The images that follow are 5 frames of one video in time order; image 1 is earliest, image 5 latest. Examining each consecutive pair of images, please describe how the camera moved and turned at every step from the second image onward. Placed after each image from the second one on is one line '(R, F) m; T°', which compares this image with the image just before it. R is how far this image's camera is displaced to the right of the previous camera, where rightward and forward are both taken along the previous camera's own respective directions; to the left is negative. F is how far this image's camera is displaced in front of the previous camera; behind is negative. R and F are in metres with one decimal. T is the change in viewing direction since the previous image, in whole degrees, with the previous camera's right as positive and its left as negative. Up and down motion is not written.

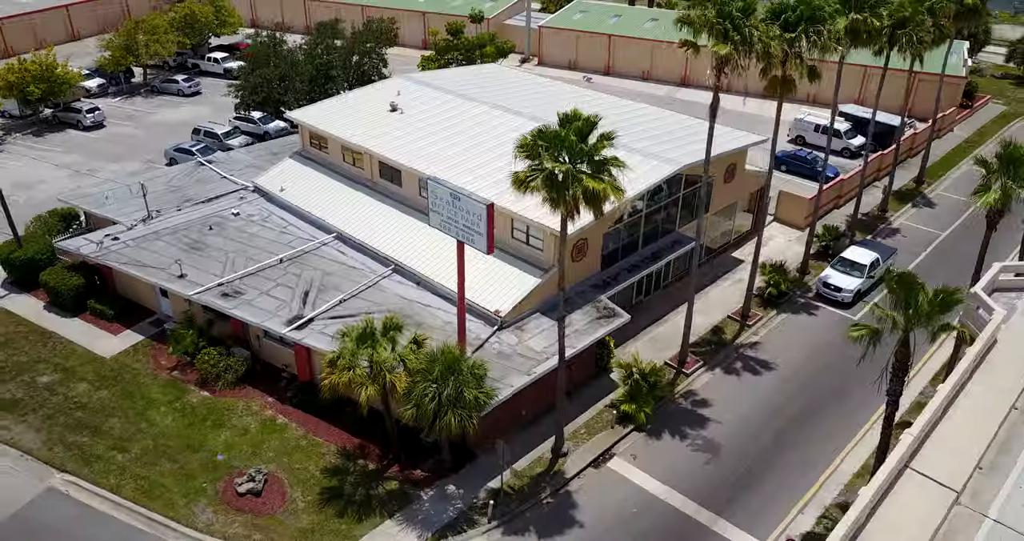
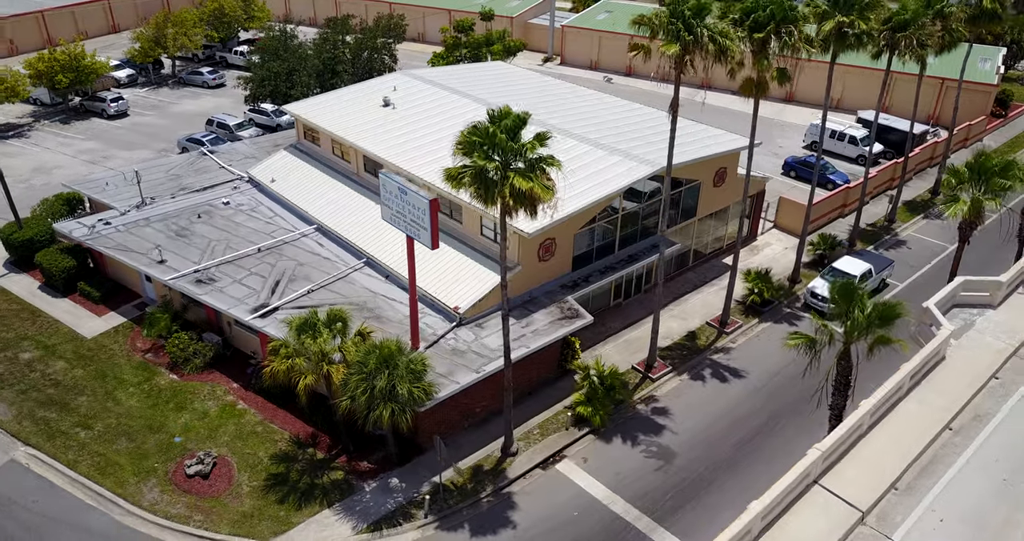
(+2.9, +0.2) m; -4°
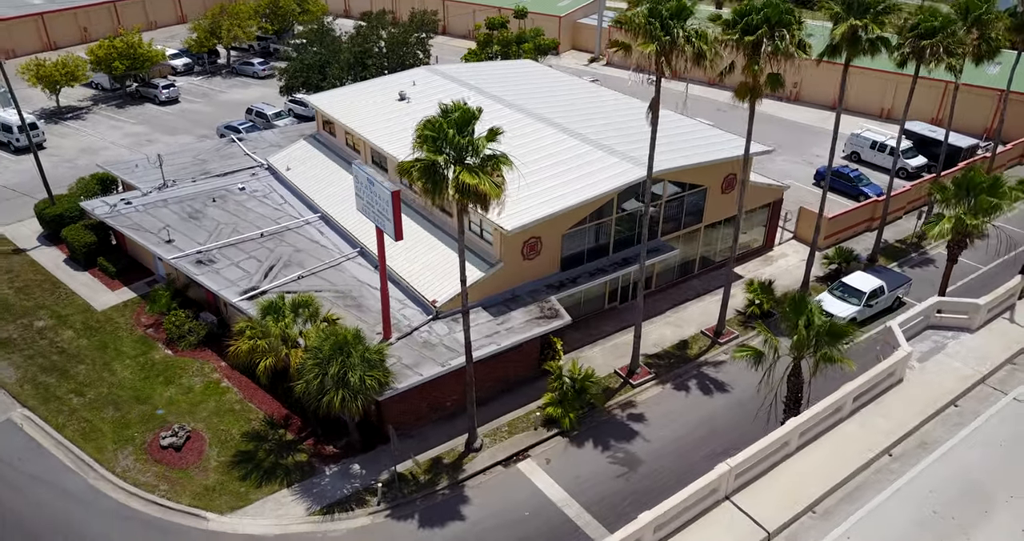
(+3.0, +0.2) m; -5°
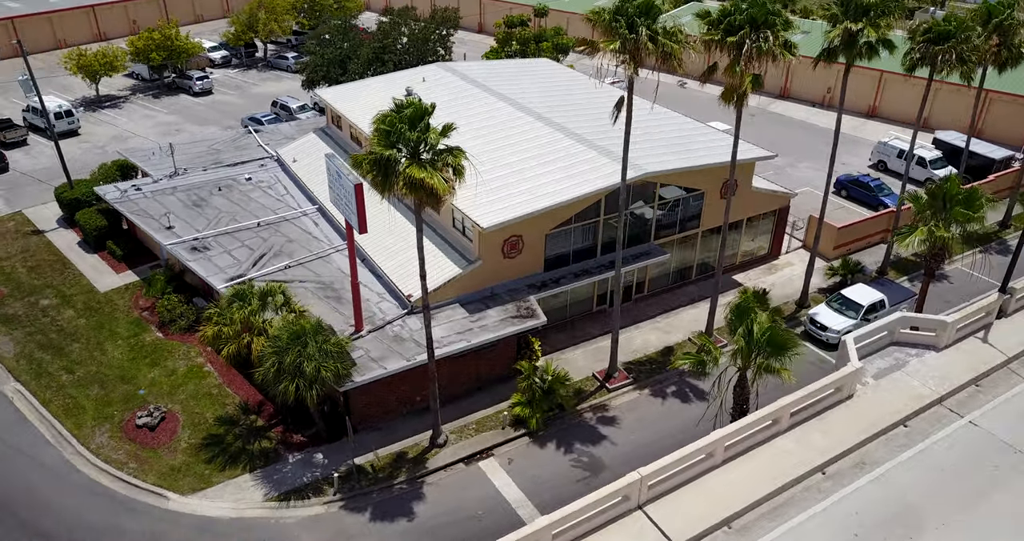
(+2.6, +0.2) m; -4°
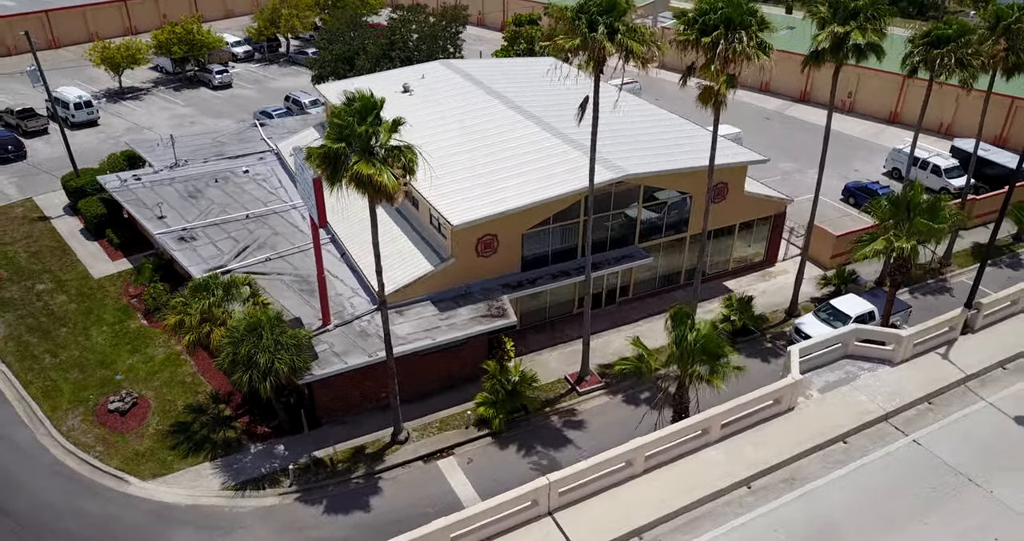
(+2.3, +0.3) m; -3°
